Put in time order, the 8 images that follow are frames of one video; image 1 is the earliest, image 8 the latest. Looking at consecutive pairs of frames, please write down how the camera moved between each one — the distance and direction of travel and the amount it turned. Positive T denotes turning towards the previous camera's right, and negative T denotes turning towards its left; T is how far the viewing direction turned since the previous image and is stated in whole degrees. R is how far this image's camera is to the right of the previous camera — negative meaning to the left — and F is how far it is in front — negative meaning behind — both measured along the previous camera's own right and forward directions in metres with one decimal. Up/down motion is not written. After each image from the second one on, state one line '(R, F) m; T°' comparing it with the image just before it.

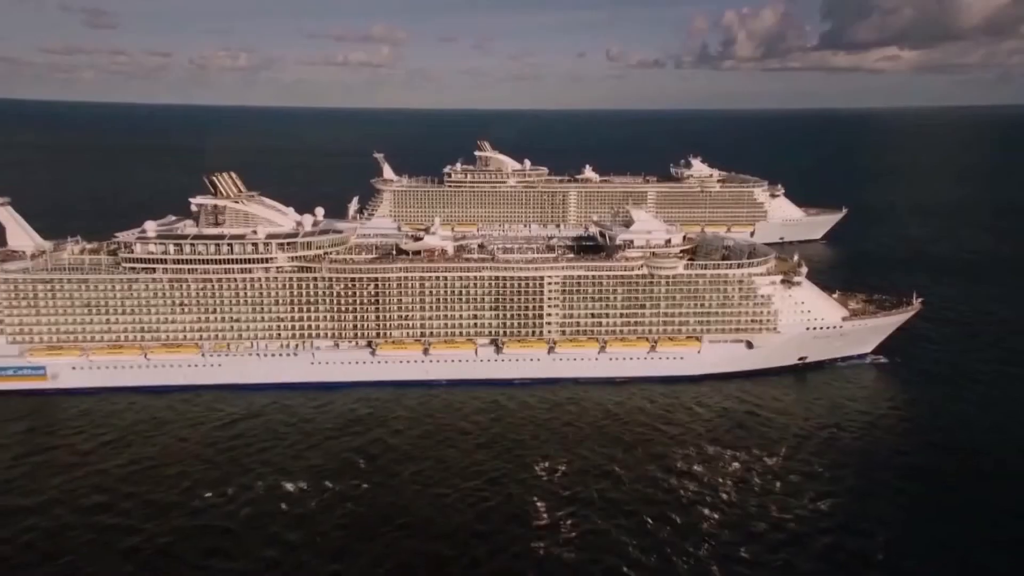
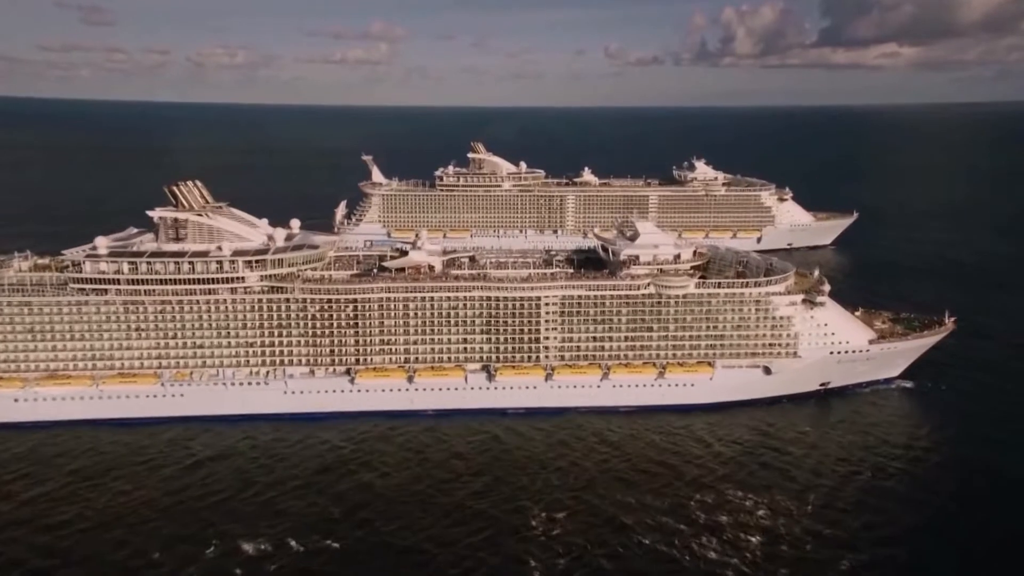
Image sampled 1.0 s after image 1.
(+0.2, +4.6) m; 0°
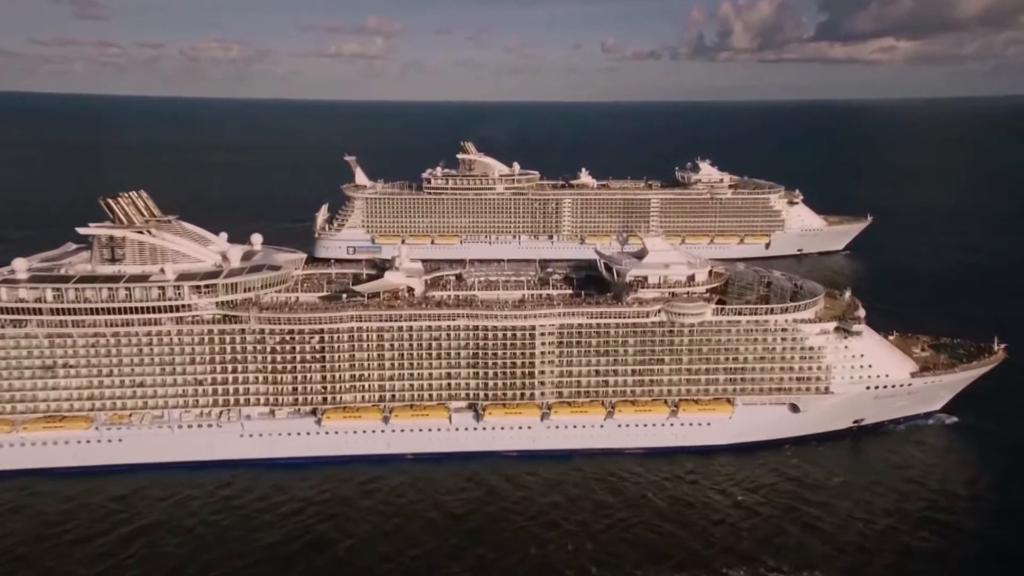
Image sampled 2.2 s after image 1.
(+0.2, +5.7) m; 0°
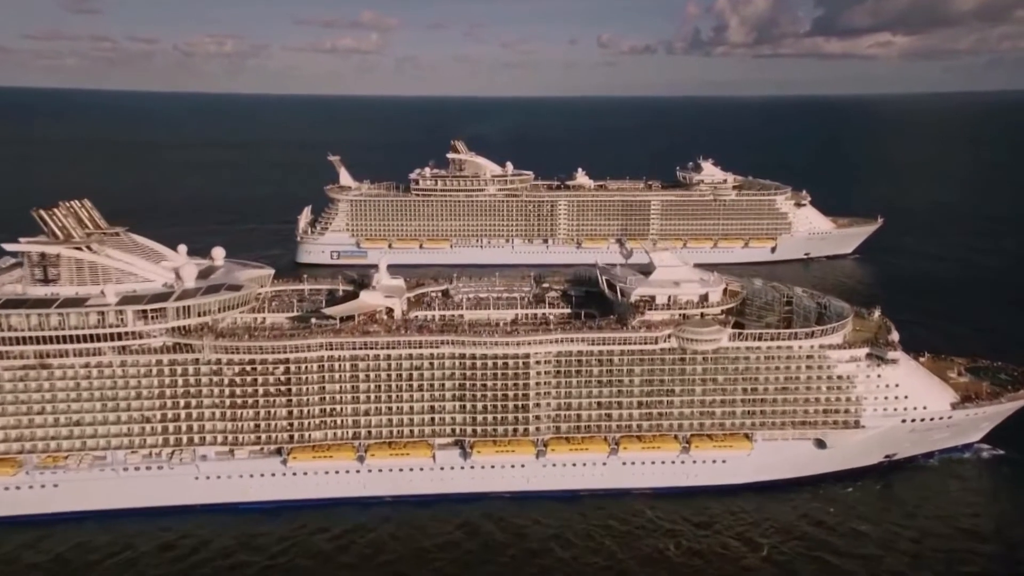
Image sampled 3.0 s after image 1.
(+0.2, +4.4) m; 0°
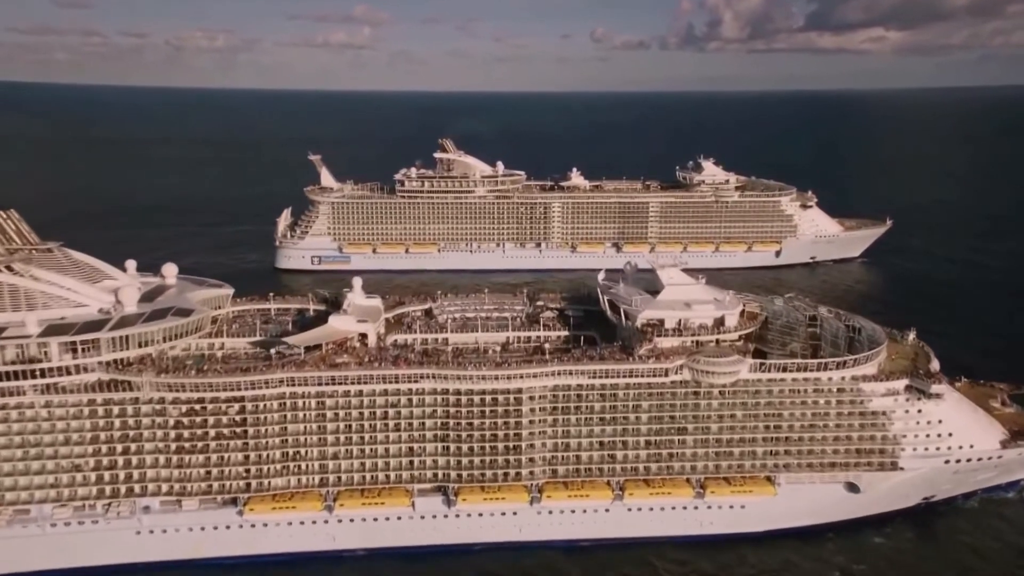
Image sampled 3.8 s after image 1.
(+0.1, +4.3) m; +1°
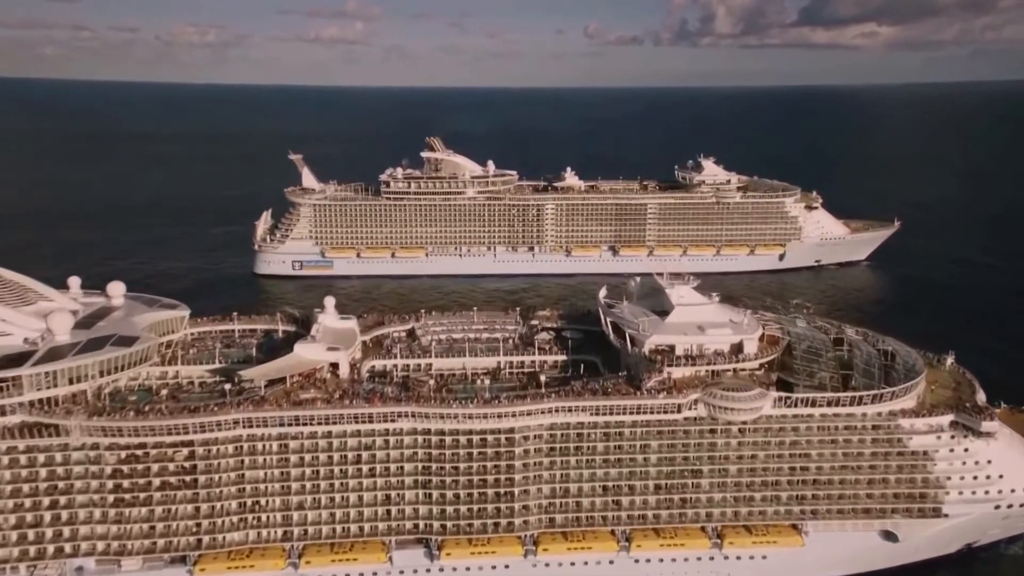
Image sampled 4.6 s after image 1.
(+0.1, +3.7) m; +1°
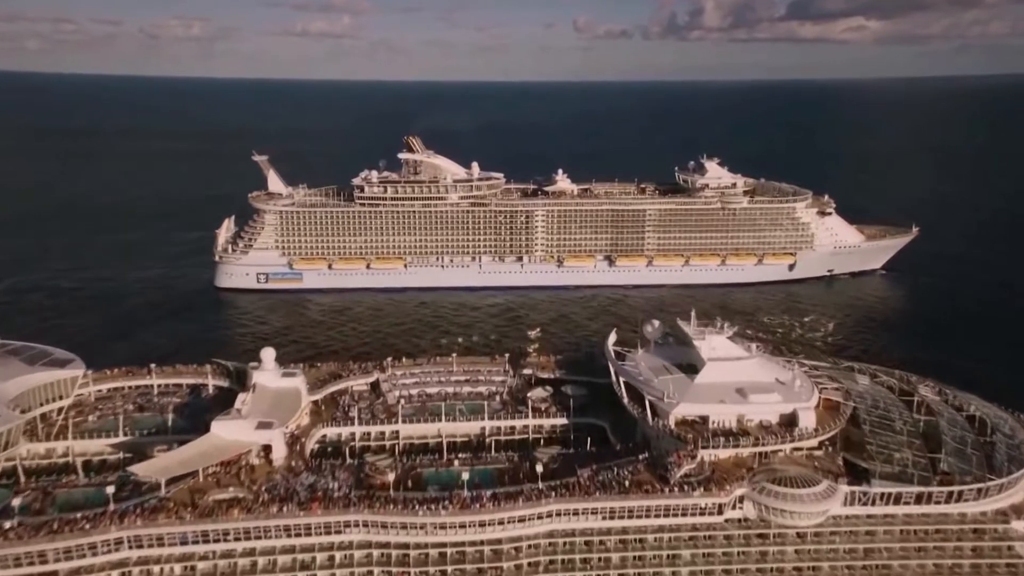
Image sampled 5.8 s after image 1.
(0.0, +6.5) m; +1°
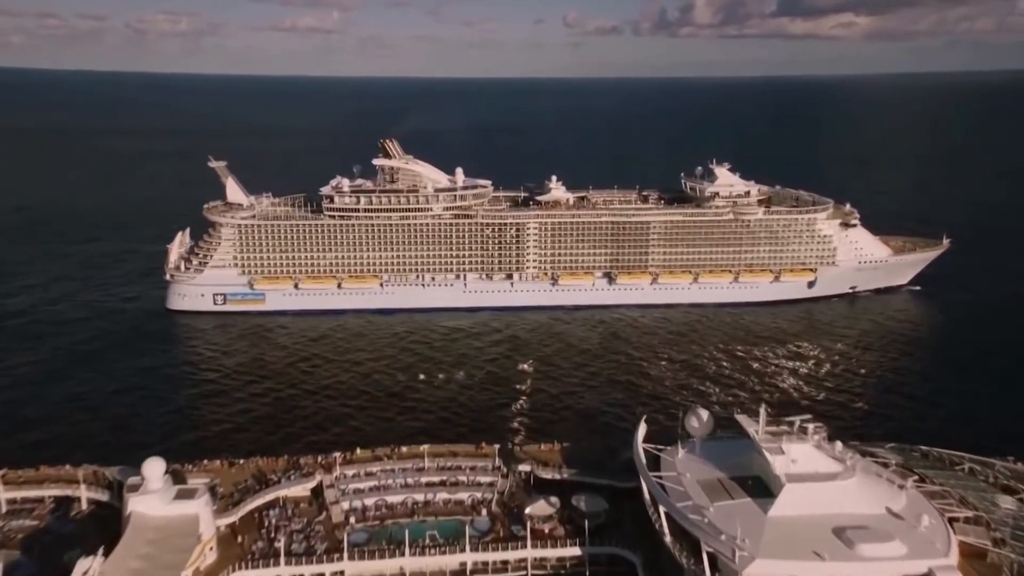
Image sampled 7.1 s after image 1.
(0.0, +7.4) m; +1°
